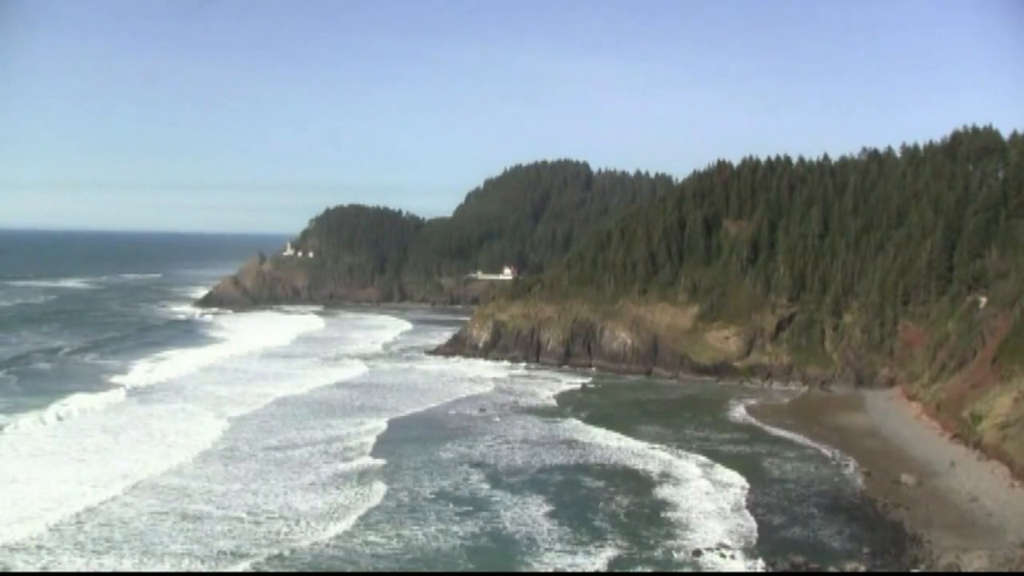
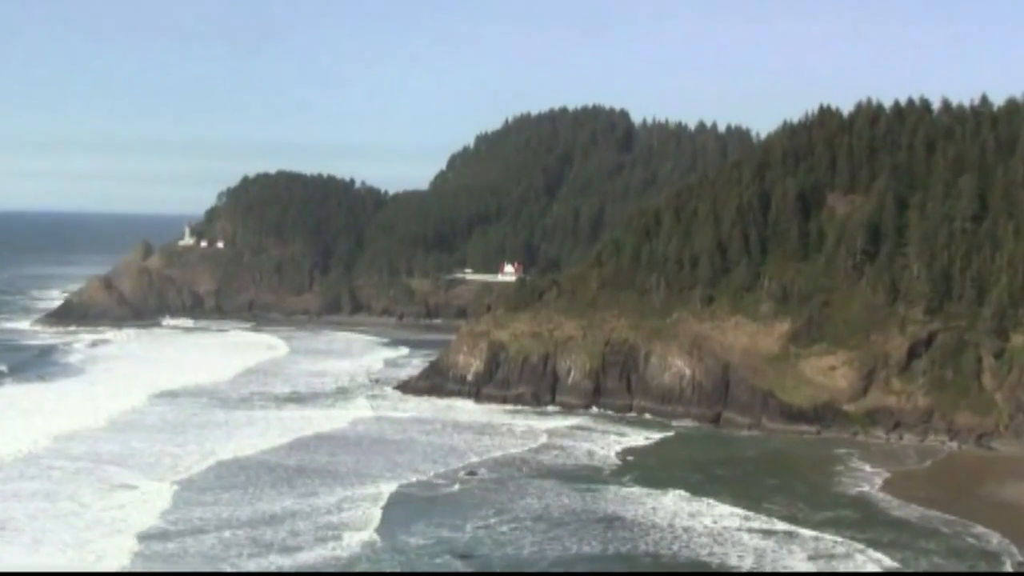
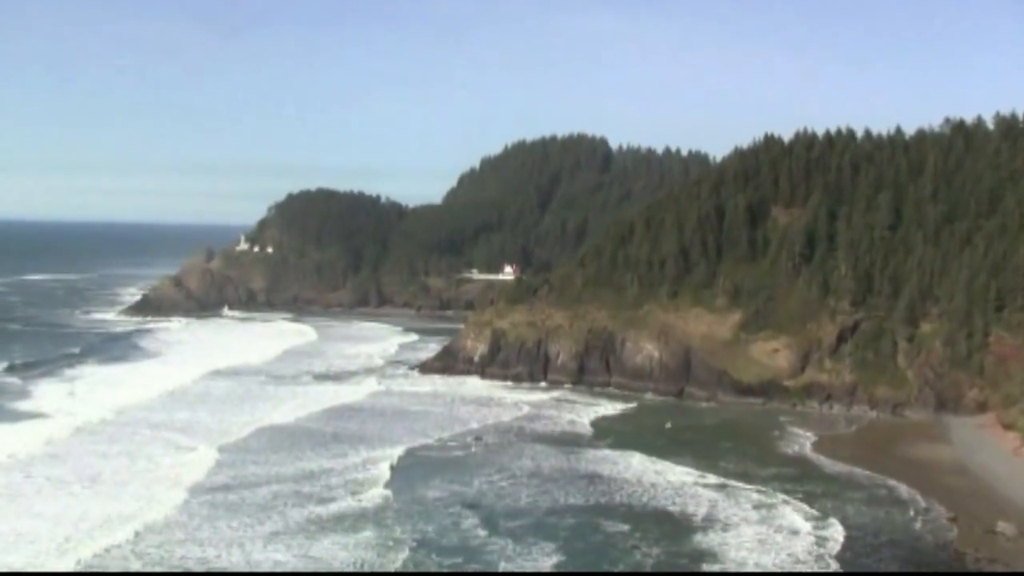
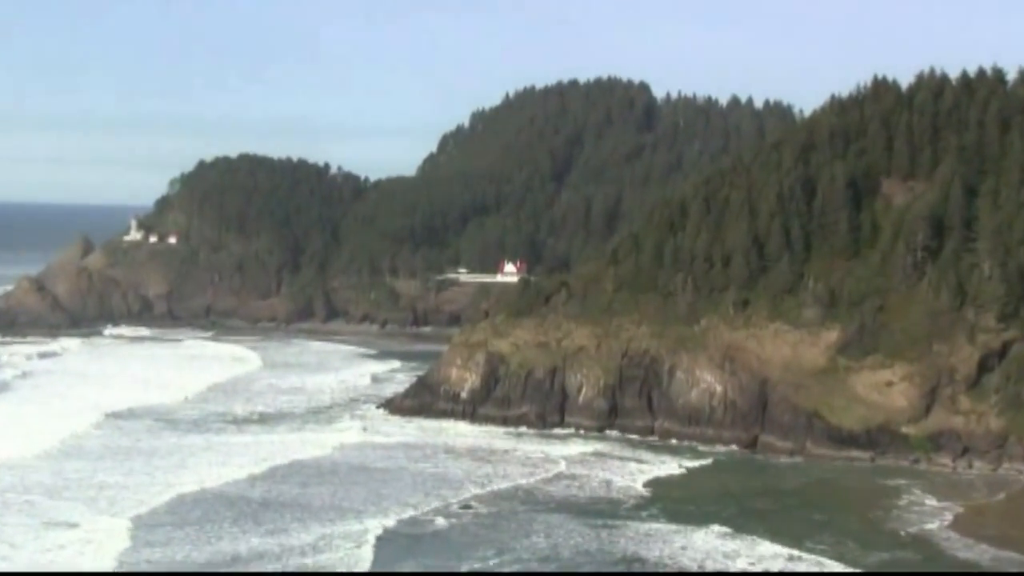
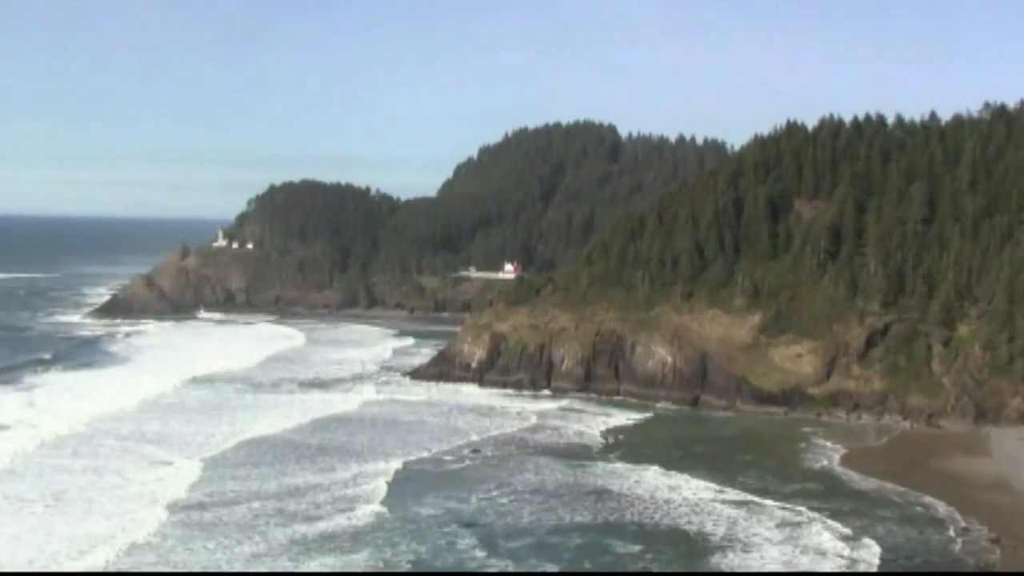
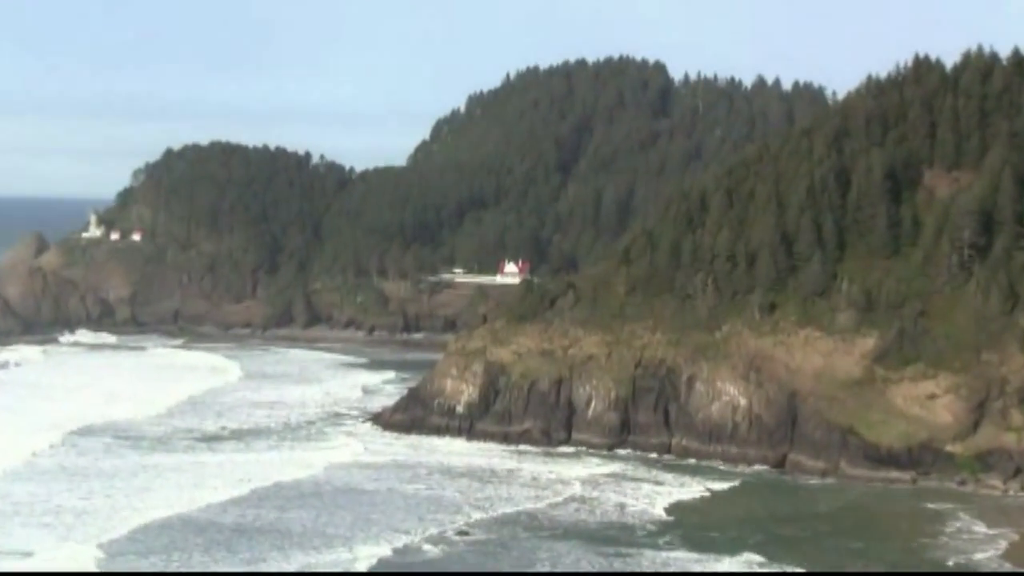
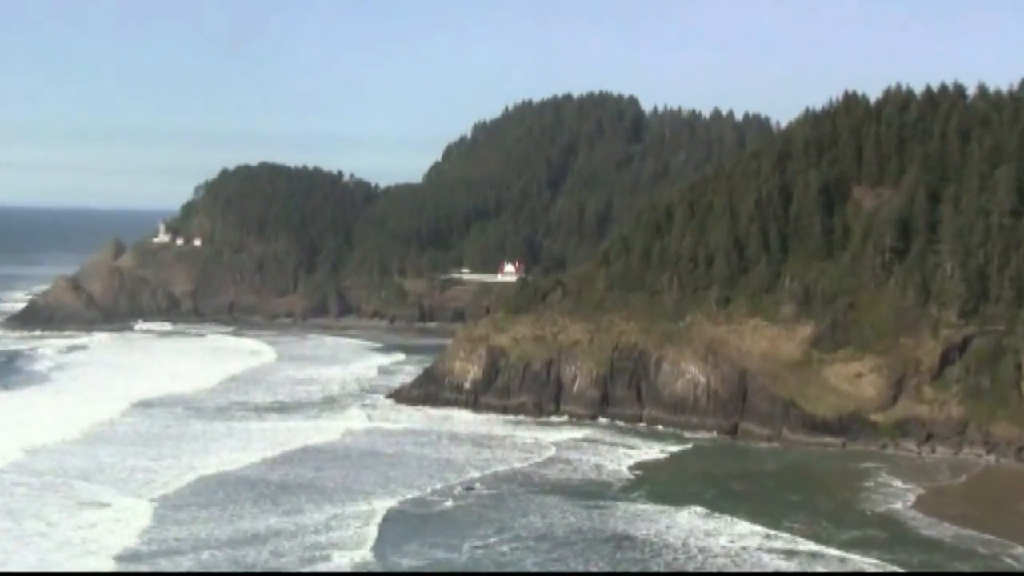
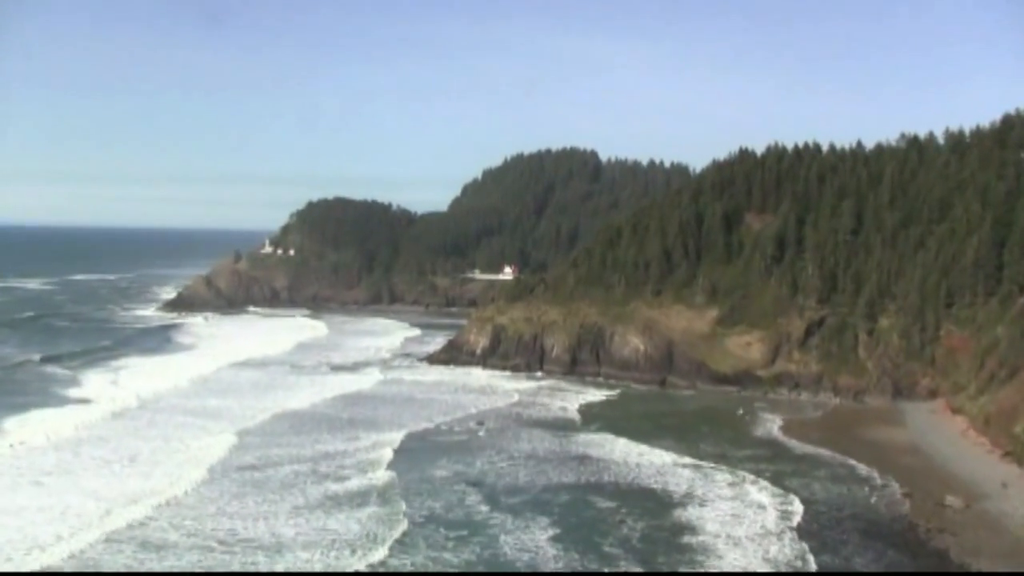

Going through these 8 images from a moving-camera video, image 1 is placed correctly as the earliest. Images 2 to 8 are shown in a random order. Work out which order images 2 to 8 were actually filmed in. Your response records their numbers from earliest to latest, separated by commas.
8, 3, 5, 2, 7, 4, 6
